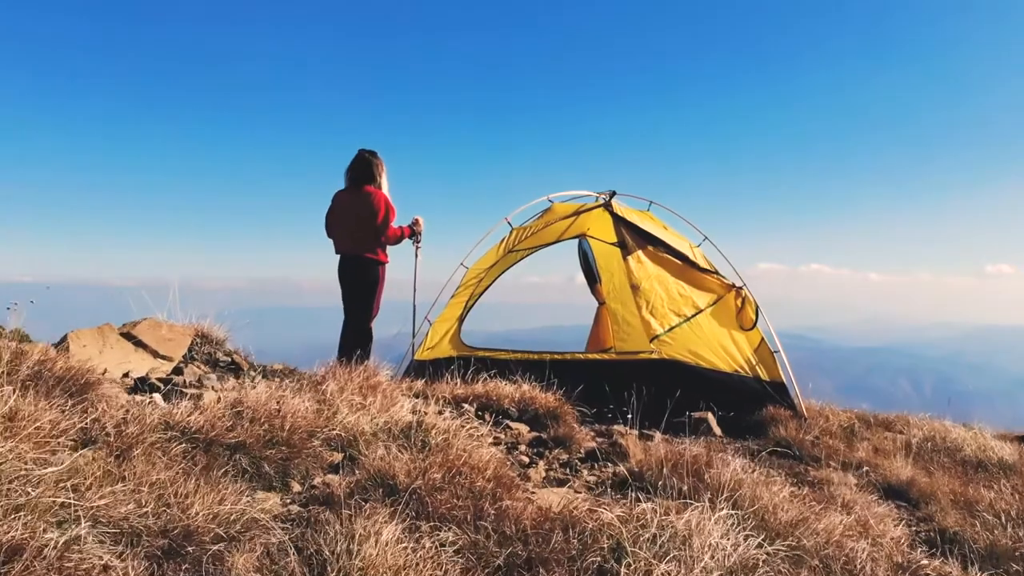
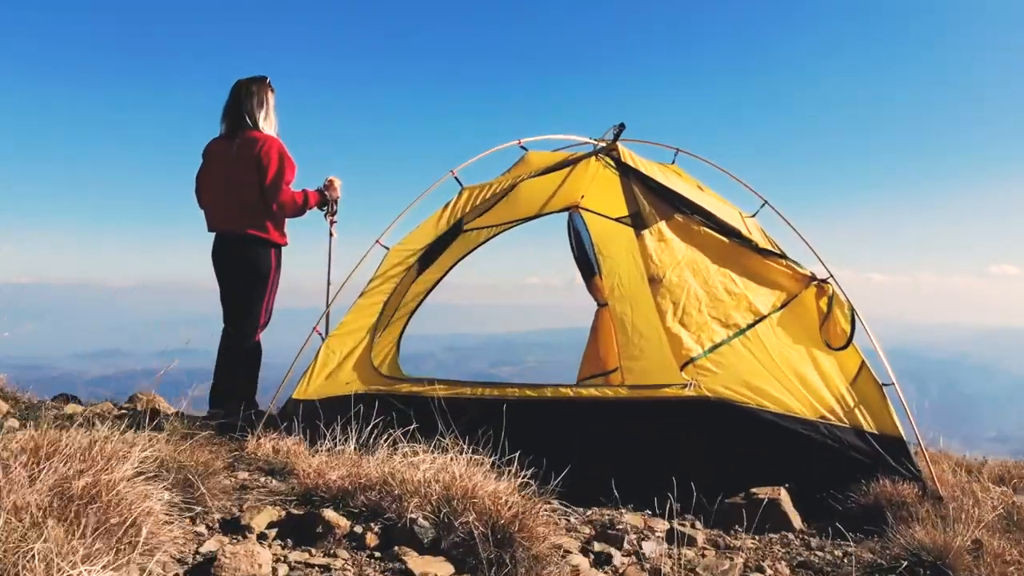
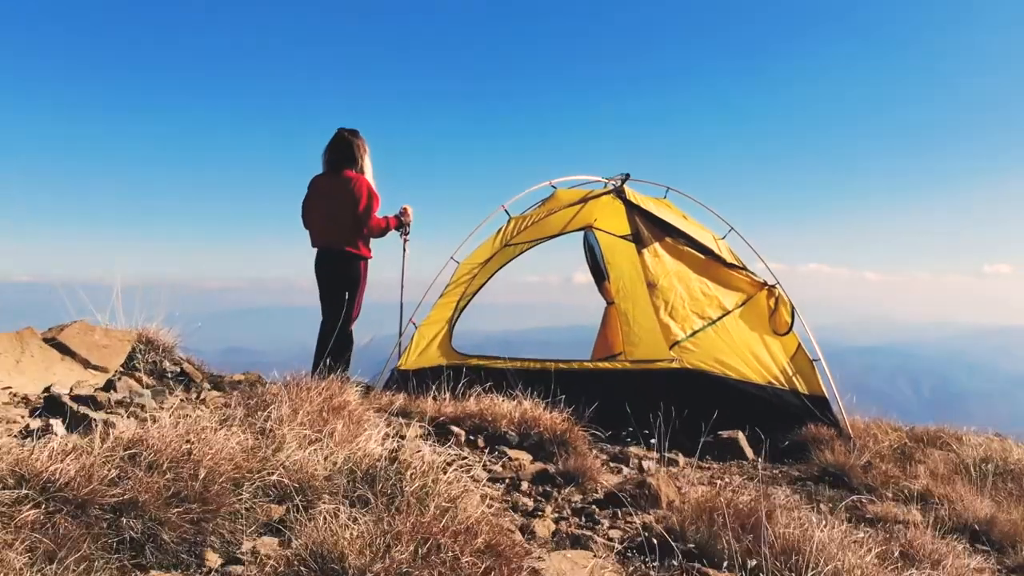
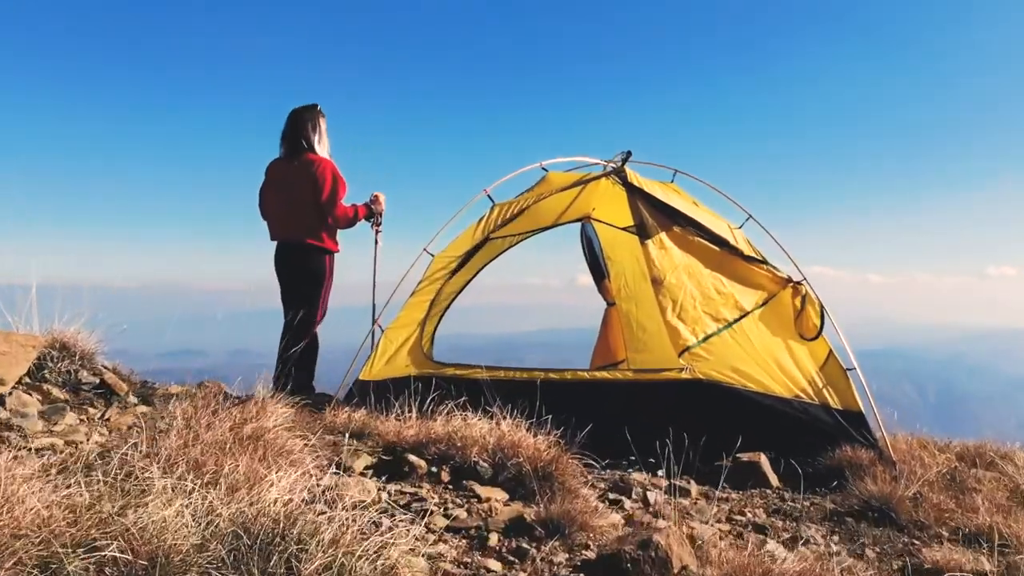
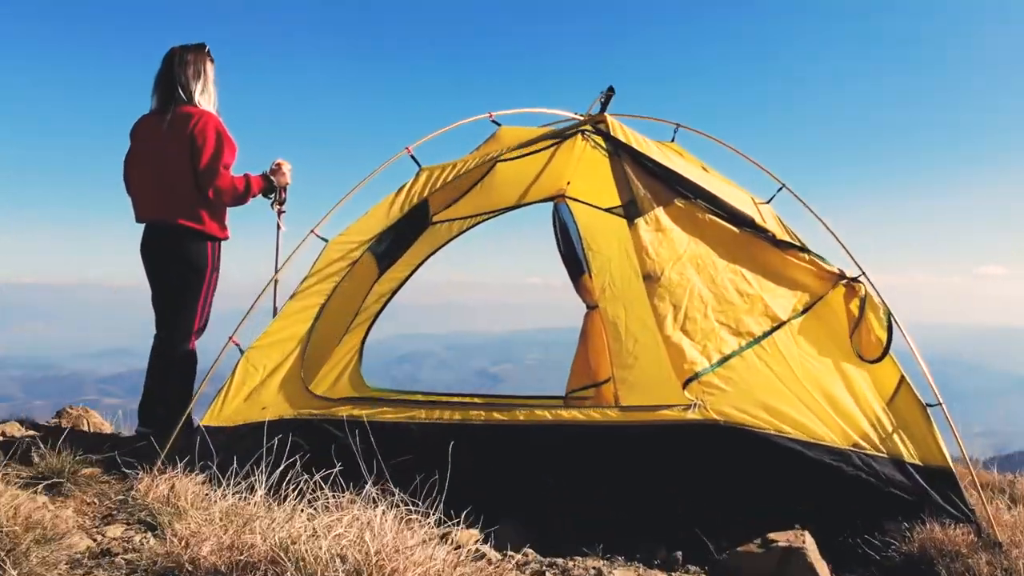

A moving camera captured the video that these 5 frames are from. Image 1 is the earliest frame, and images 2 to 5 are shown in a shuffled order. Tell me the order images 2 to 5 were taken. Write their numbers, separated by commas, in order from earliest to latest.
3, 4, 2, 5
